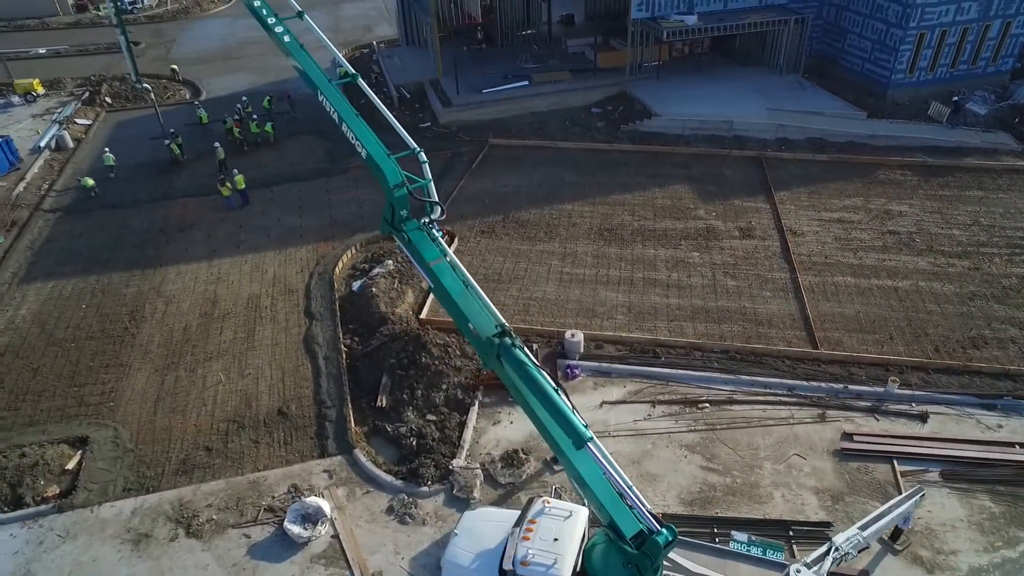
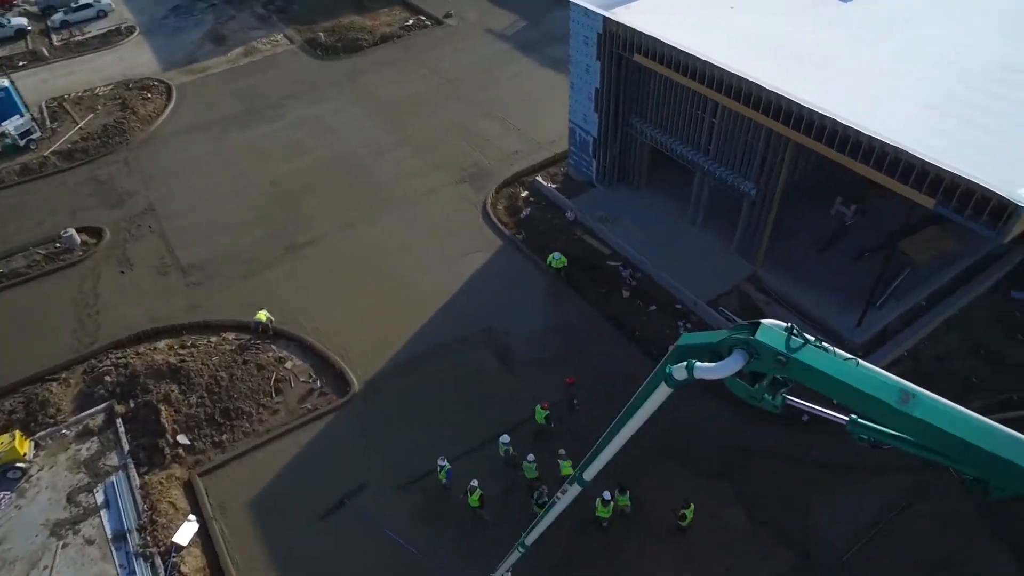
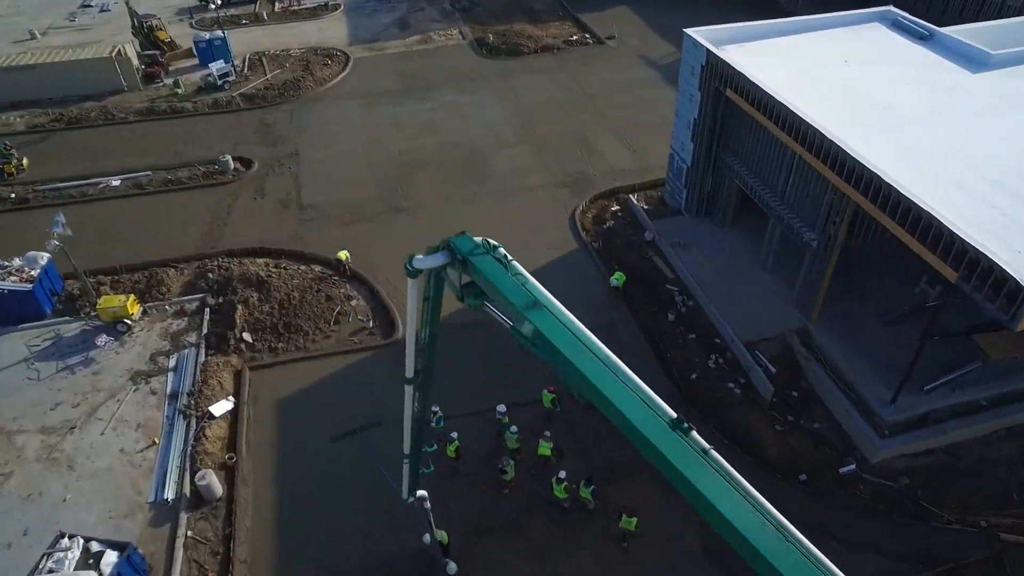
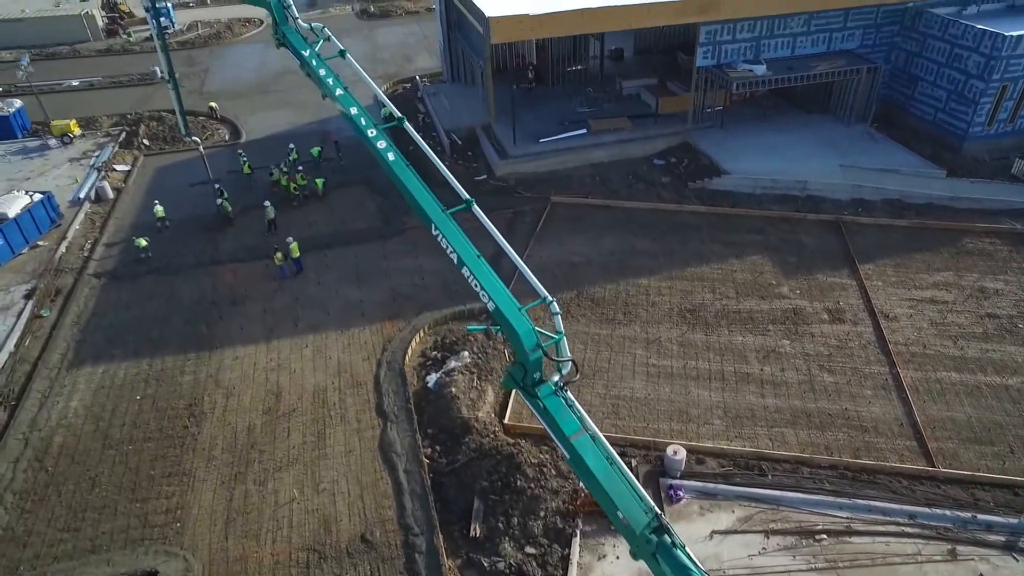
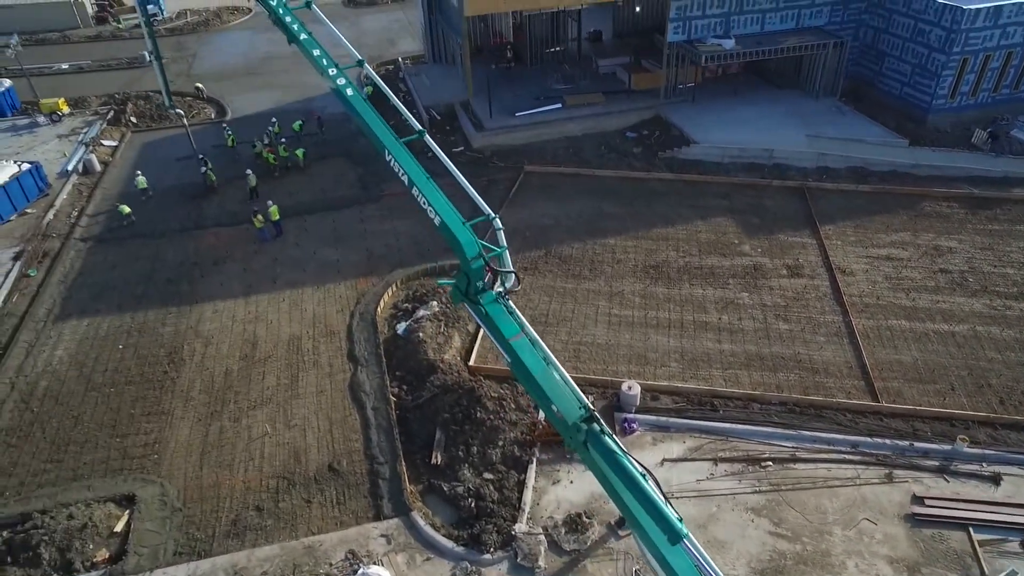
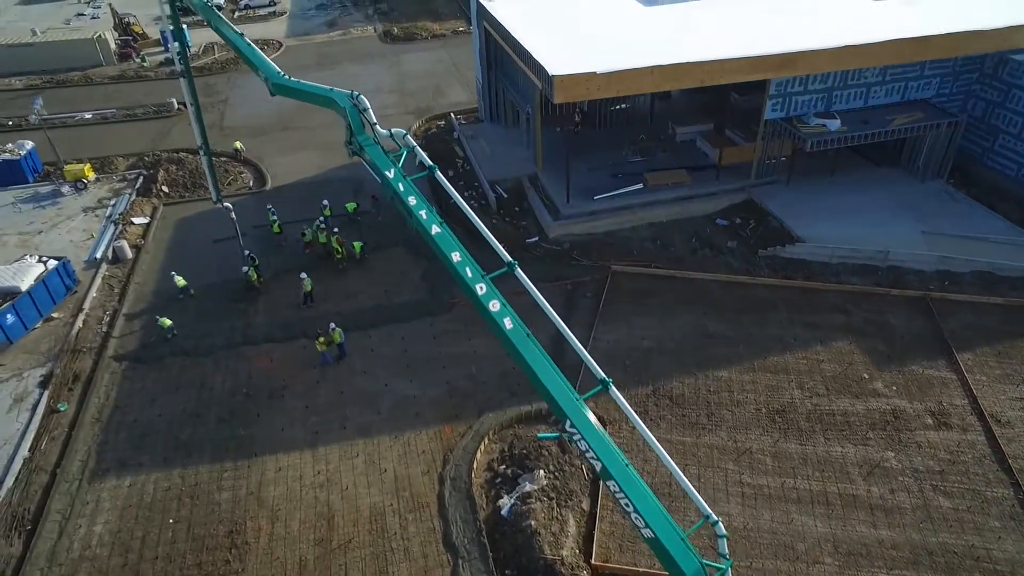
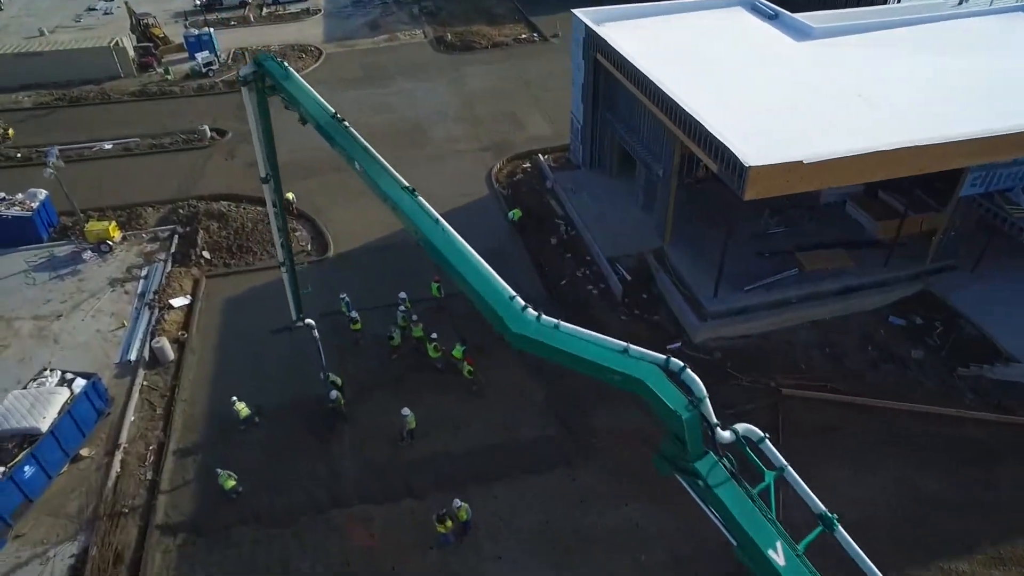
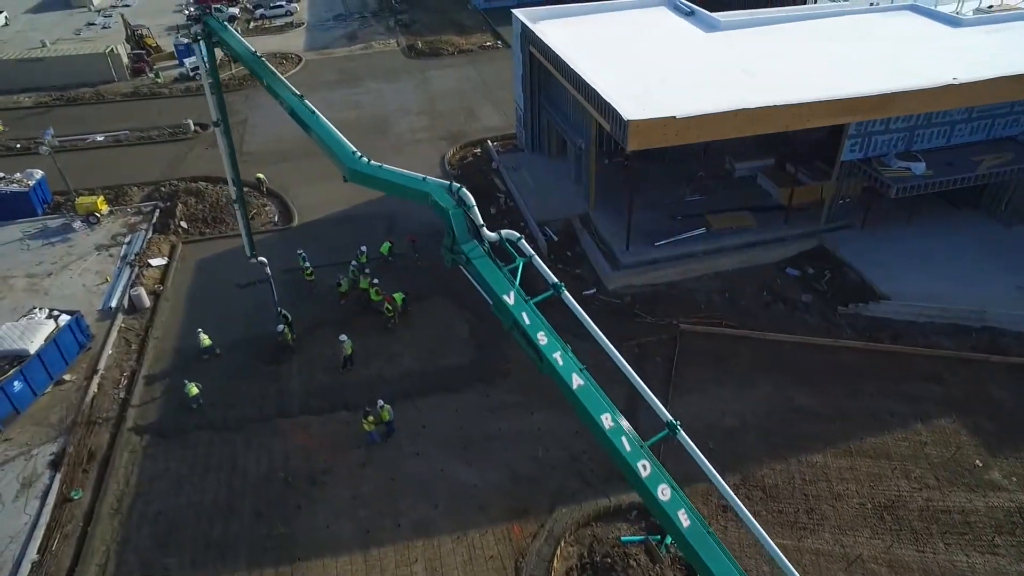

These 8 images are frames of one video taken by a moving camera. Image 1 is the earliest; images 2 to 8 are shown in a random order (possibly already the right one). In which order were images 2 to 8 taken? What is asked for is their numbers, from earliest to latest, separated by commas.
5, 4, 6, 8, 7, 3, 2
